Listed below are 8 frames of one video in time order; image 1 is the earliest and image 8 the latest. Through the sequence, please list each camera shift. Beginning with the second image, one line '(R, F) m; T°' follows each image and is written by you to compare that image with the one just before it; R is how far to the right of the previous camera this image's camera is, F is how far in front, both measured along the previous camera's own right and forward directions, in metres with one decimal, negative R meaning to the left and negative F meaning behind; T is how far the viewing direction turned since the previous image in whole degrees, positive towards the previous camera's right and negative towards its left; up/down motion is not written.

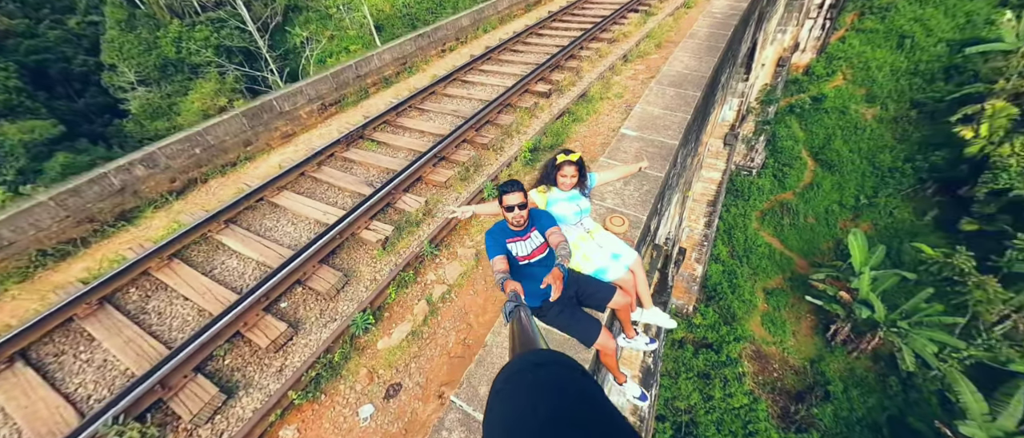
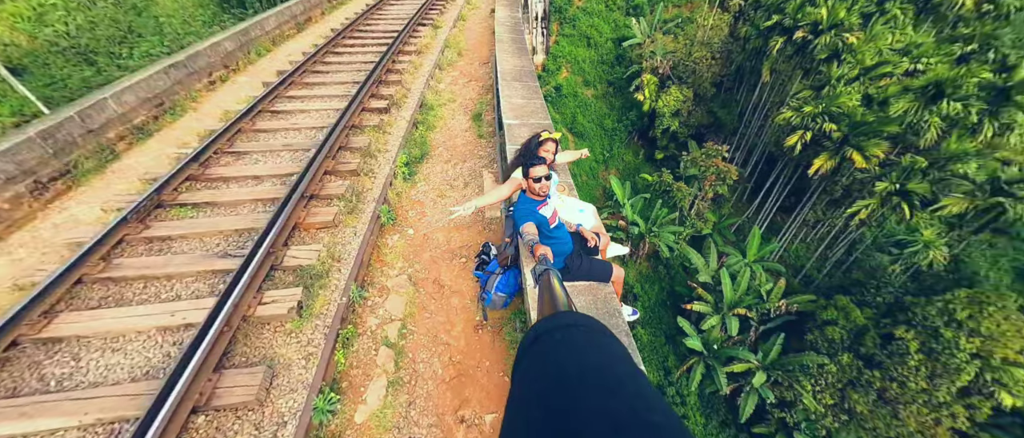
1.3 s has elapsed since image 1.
(-1.2, +0.2) m; +29°
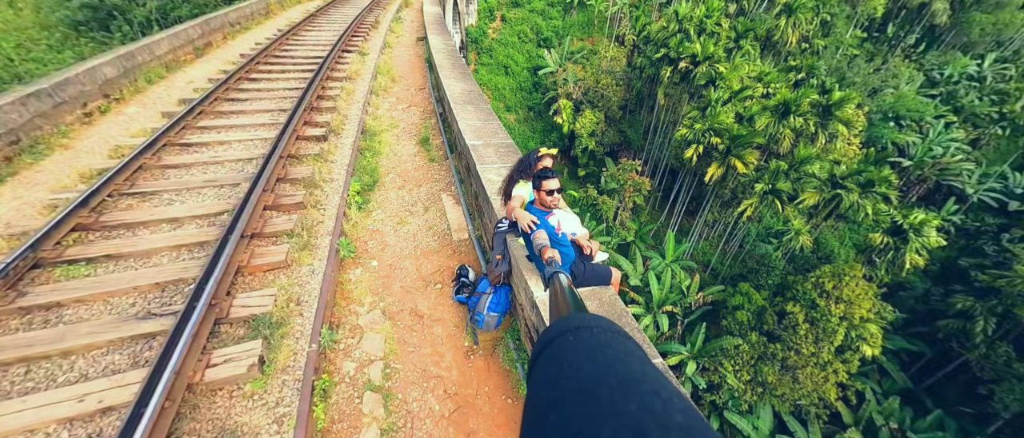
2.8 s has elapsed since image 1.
(-0.5, 0.0) m; +12°
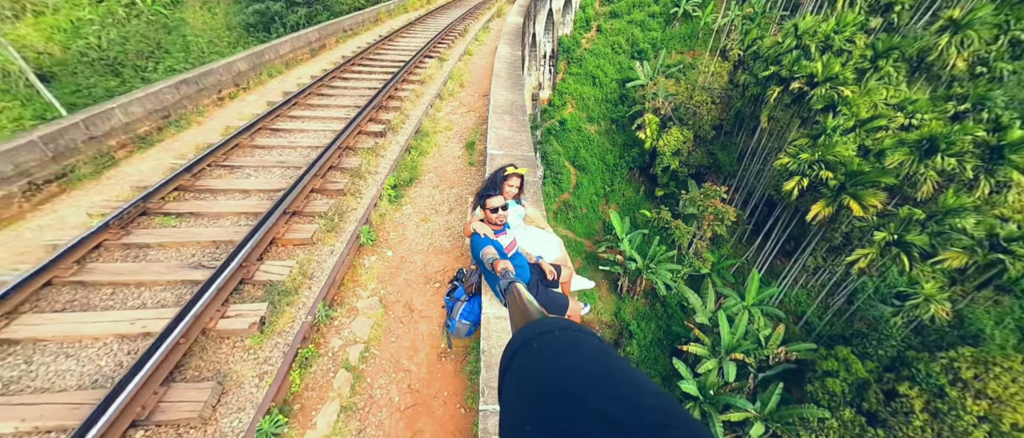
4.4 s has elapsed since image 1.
(+0.8, +0.1) m; -12°
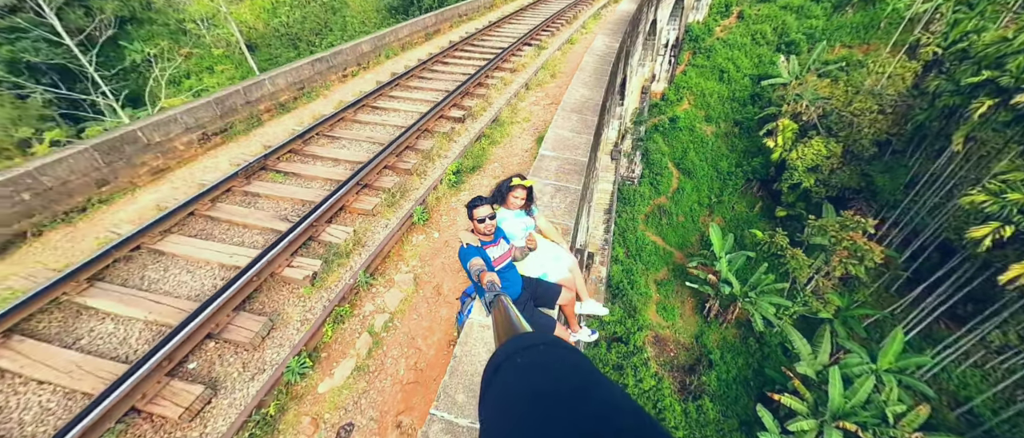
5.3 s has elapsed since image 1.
(+0.6, +0.2) m; -15°
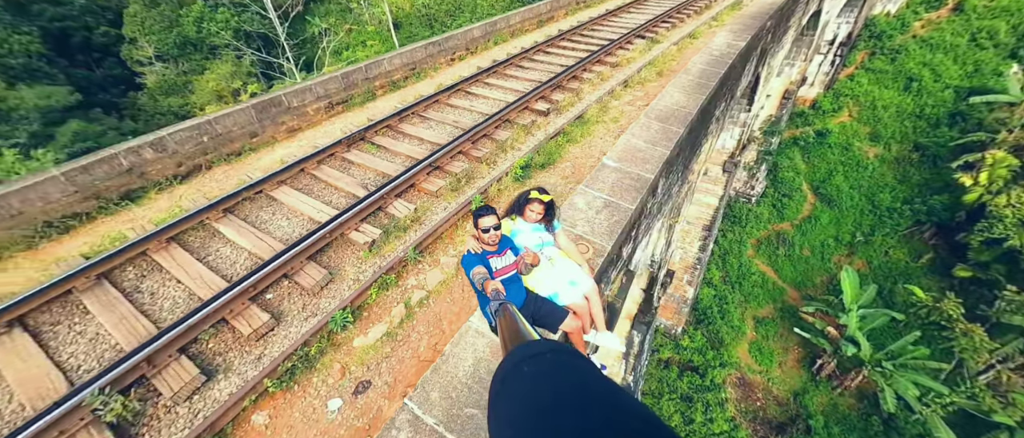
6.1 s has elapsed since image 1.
(+0.5, +0.2) m; -15°
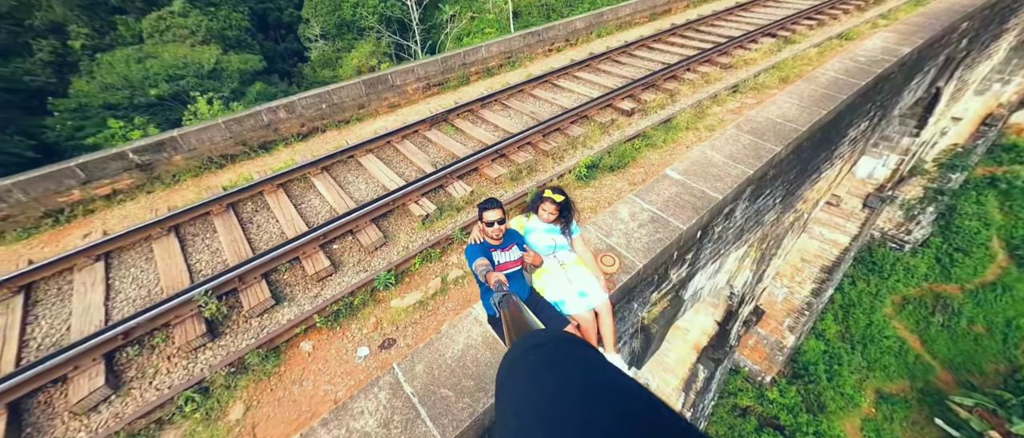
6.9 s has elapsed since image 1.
(+0.5, +0.1) m; -14°
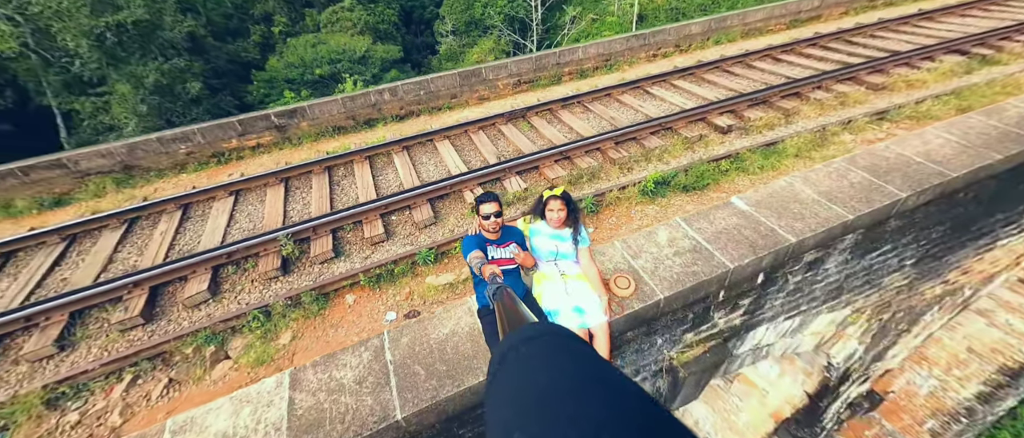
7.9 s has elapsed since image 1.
(+0.6, +0.1) m; -15°
